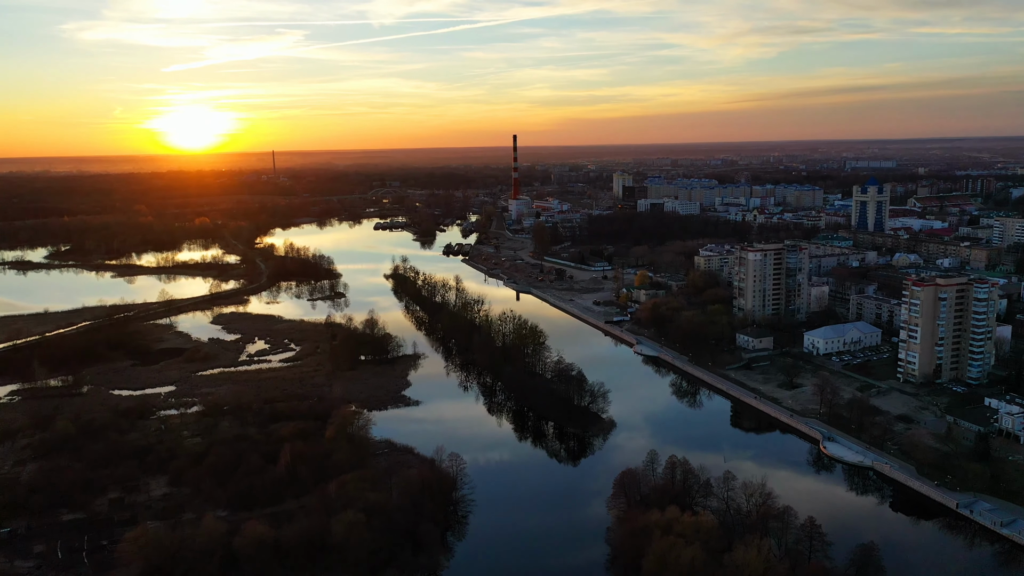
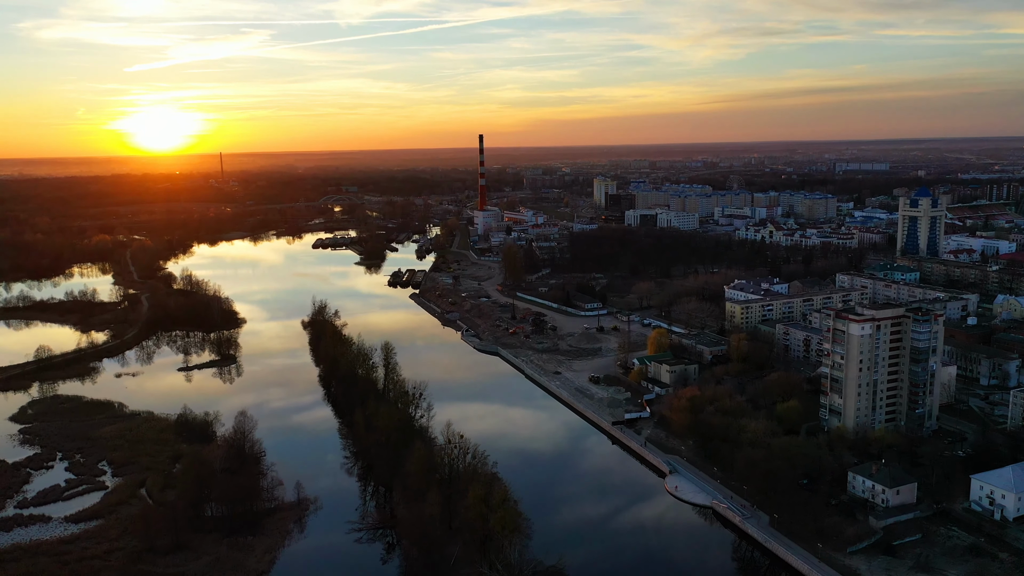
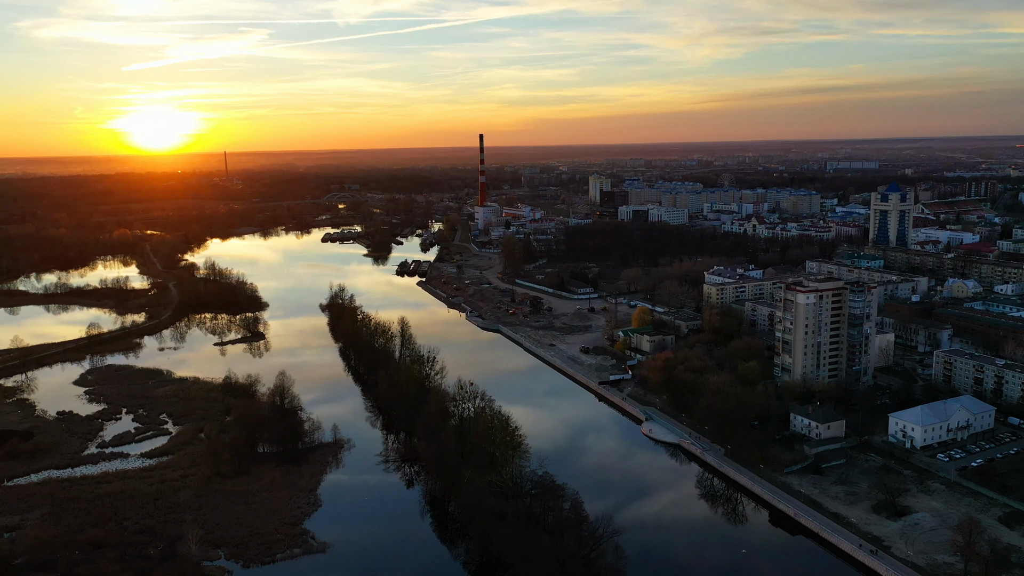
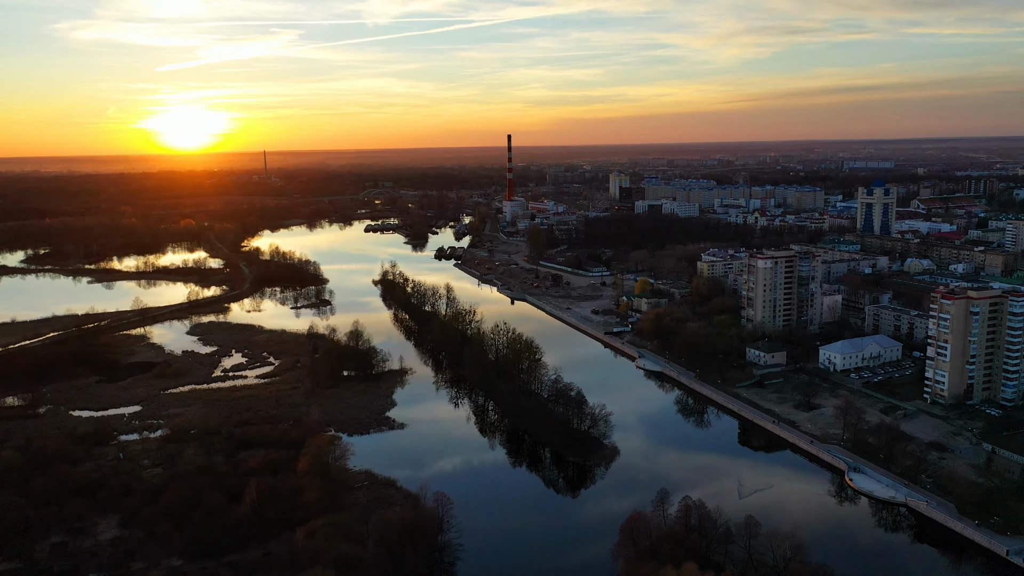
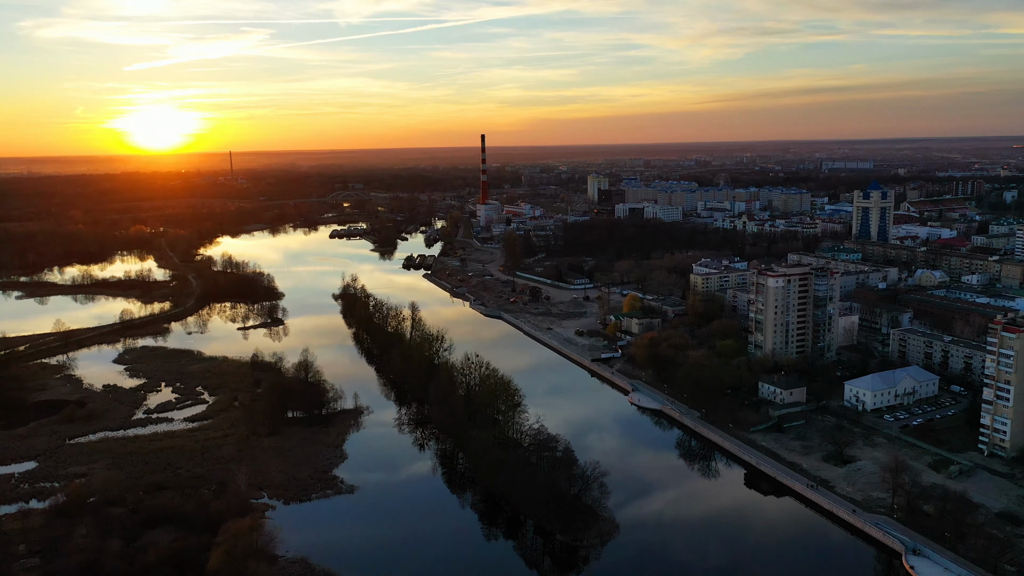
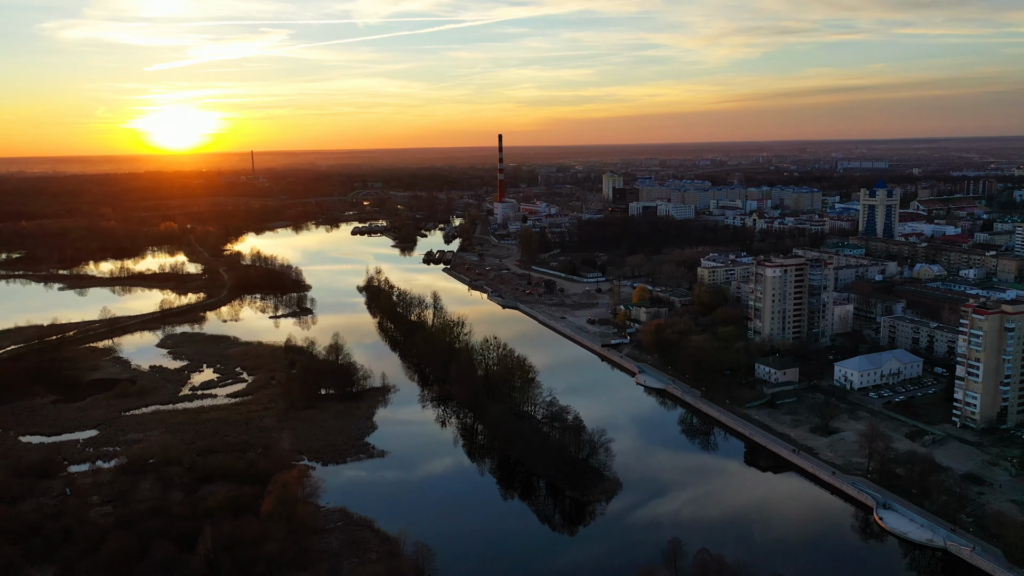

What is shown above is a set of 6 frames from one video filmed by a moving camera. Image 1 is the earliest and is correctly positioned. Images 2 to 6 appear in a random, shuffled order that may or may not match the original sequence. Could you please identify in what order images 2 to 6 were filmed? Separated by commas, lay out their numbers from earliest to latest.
4, 6, 5, 3, 2
